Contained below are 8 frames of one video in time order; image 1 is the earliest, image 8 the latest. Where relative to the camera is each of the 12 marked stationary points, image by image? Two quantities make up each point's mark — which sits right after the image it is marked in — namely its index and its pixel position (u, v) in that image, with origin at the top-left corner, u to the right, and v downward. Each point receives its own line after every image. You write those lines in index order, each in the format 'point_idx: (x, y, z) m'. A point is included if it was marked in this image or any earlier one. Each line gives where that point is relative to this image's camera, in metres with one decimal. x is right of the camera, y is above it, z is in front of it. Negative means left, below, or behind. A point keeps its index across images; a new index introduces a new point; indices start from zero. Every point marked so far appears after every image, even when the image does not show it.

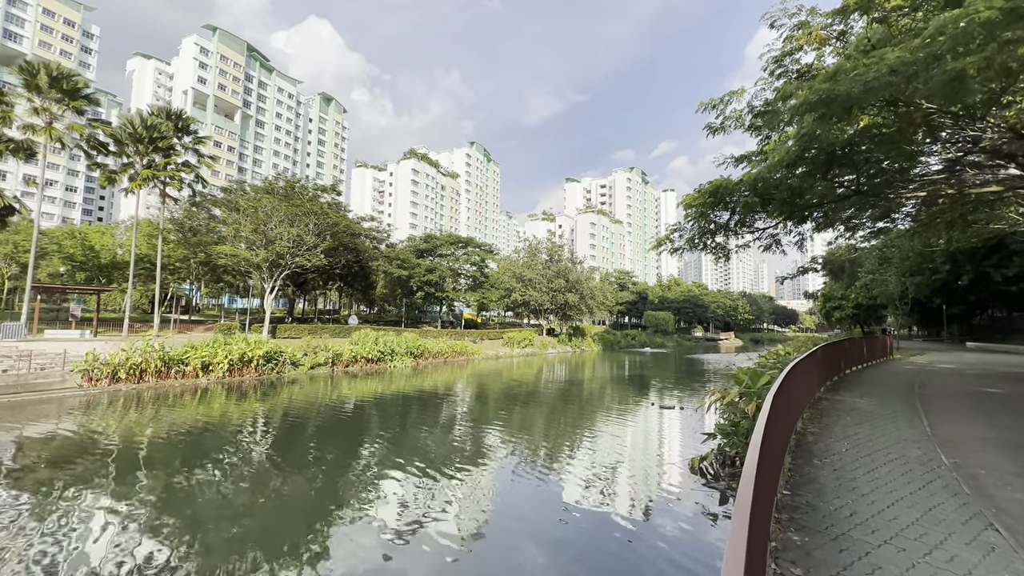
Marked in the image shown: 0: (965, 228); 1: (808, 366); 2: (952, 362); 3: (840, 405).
0: (+11.2, +1.5, +11.1) m
1: (+4.5, -1.3, +6.8) m
2: (+13.2, -2.2, +13.2) m
3: (+5.0, -1.9, +6.6) m
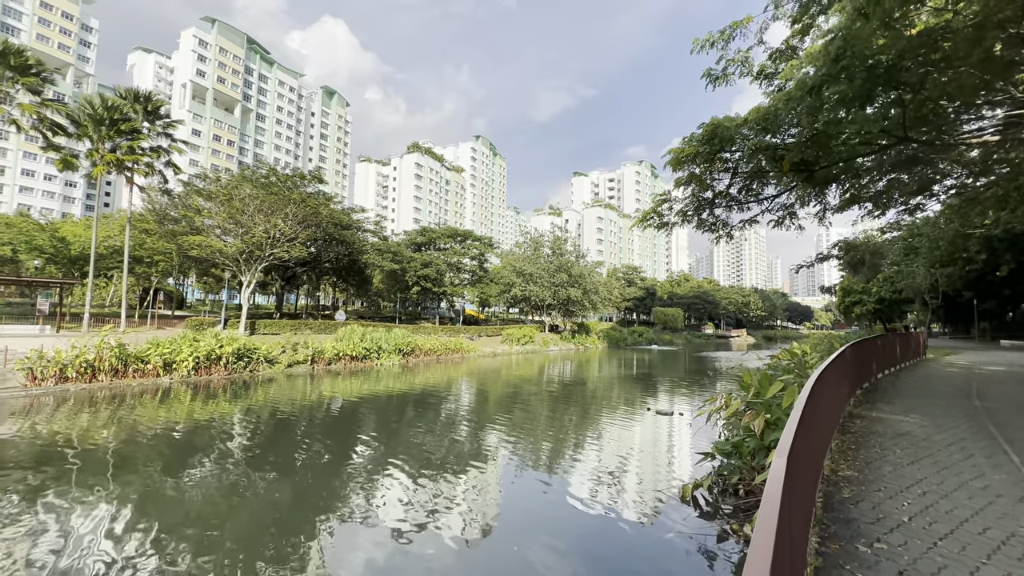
0: (+10.6, +1.8, +9.4) m
1: (+3.8, -1.0, +5.3) m
2: (+12.7, -2.0, +11.5) m
3: (+4.3, -1.7, +5.2) m
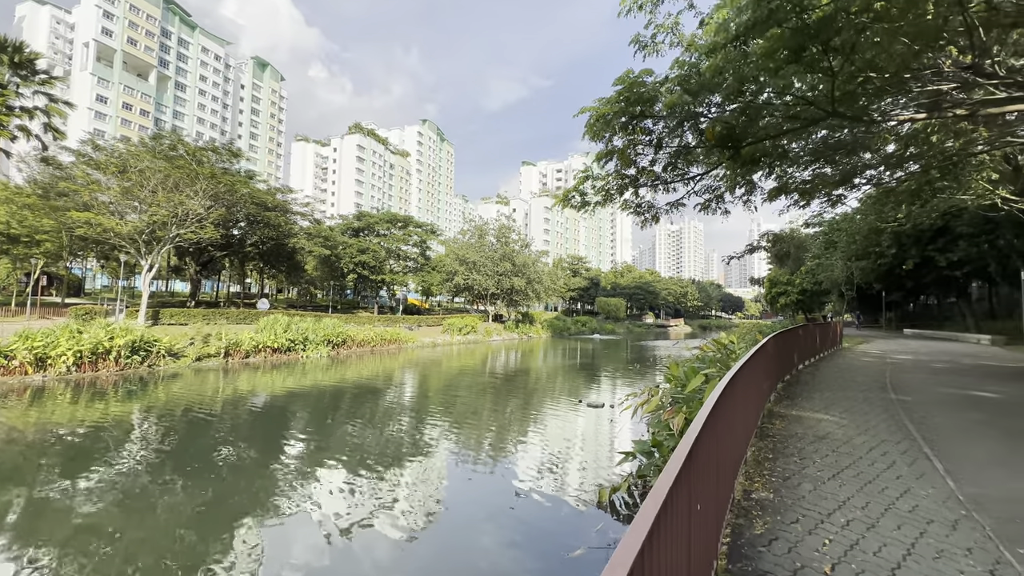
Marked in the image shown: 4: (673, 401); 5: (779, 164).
0: (+9.0, +1.9, +9.8) m
1: (+2.7, -0.9, +5.0) m
2: (+10.8, -1.8, +12.2) m
3: (+3.2, -1.6, +4.9) m
4: (+2.2, -1.5, +6.1) m
5: (+3.6, +1.7, +6.1) m
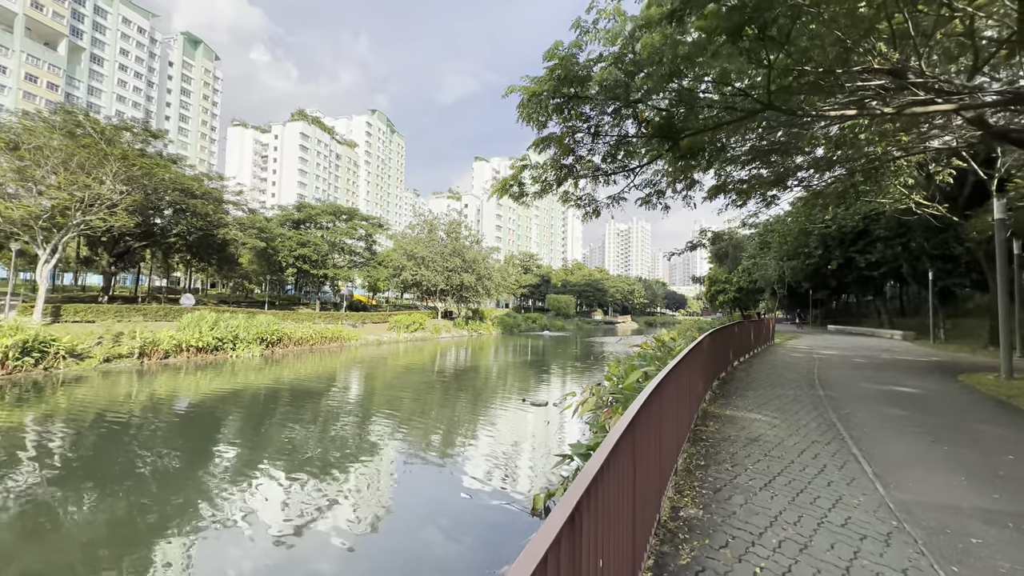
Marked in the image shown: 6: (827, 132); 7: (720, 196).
0: (+7.8, +2.0, +10.3) m
1: (+2.0, -0.9, +4.9) m
2: (+9.3, -1.7, +12.9) m
3: (+2.4, -1.5, +4.9) m
4: (+1.3, -1.5, +5.9) m
5: (+2.8, +1.7, +6.1) m
6: (+5.1, +2.5, +7.2) m
7: (+3.9, +1.7, +8.5) m
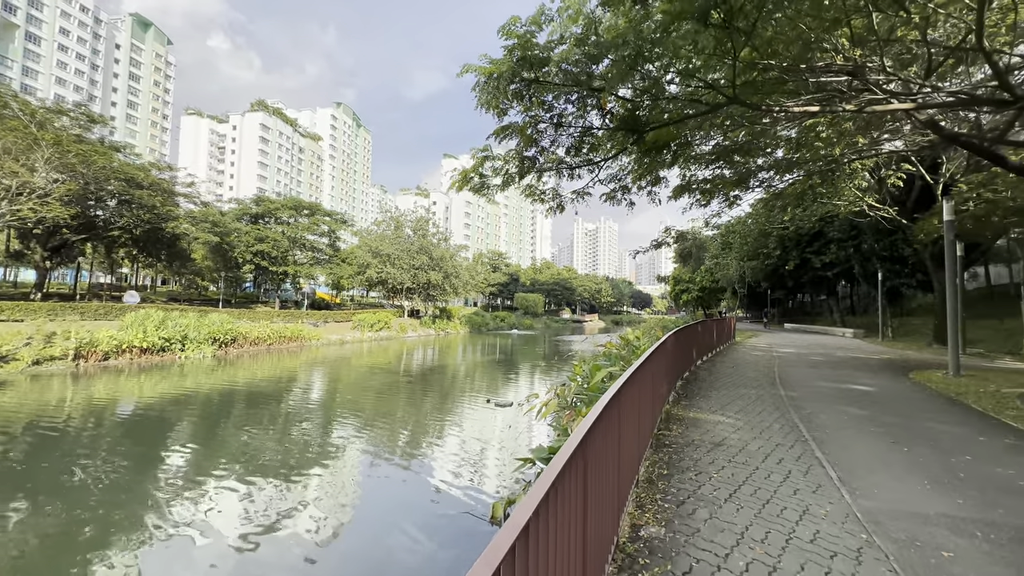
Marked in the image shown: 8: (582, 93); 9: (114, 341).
0: (+7.0, +2.0, +10.6) m
1: (+1.5, -0.9, +4.8) m
2: (+8.3, -1.7, +13.3) m
3: (+2.0, -1.5, +4.8) m
4: (+0.8, -1.5, +5.8) m
5: (+2.3, +1.7, +6.0) m
6: (+4.5, +2.5, +7.3) m
7: (+3.3, +1.7, +8.5) m
8: (+0.8, +2.1, +4.8) m
9: (-14.2, -1.9, +15.9) m
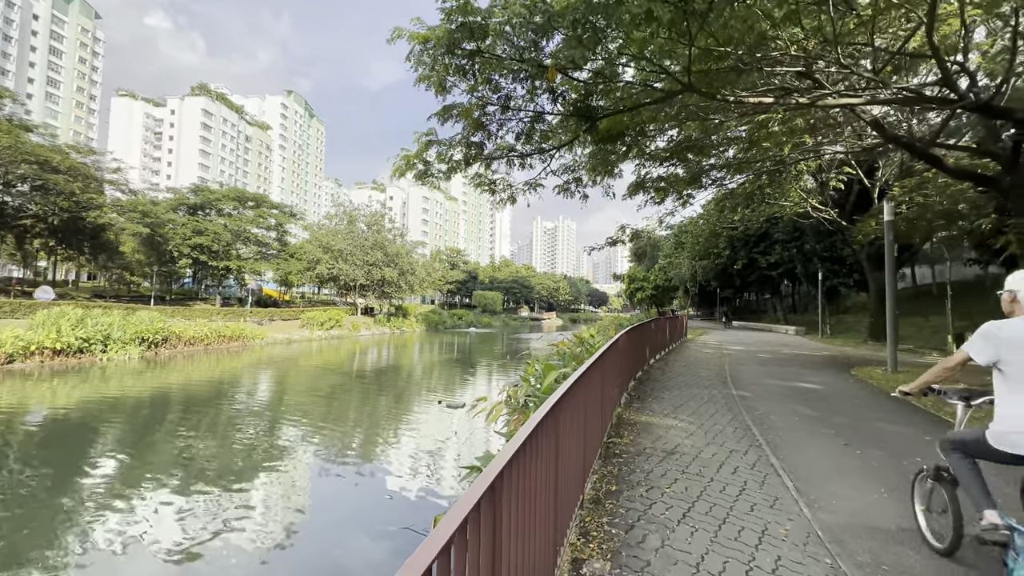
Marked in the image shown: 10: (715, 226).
0: (+5.9, +2.0, +10.8) m
1: (+1.0, -0.8, +4.6) m
2: (+6.9, -1.7, +13.7) m
3: (+1.4, -1.5, +4.6) m
4: (+0.2, -1.4, +5.5) m
5: (+1.6, +1.8, +5.9) m
6: (+3.7, +2.5, +7.3) m
7: (+2.4, +1.8, +8.4) m
8: (+0.2, +2.1, +4.5) m
9: (-15.7, -1.7, +14.2) m
10: (+6.8, +2.1, +15.0) m
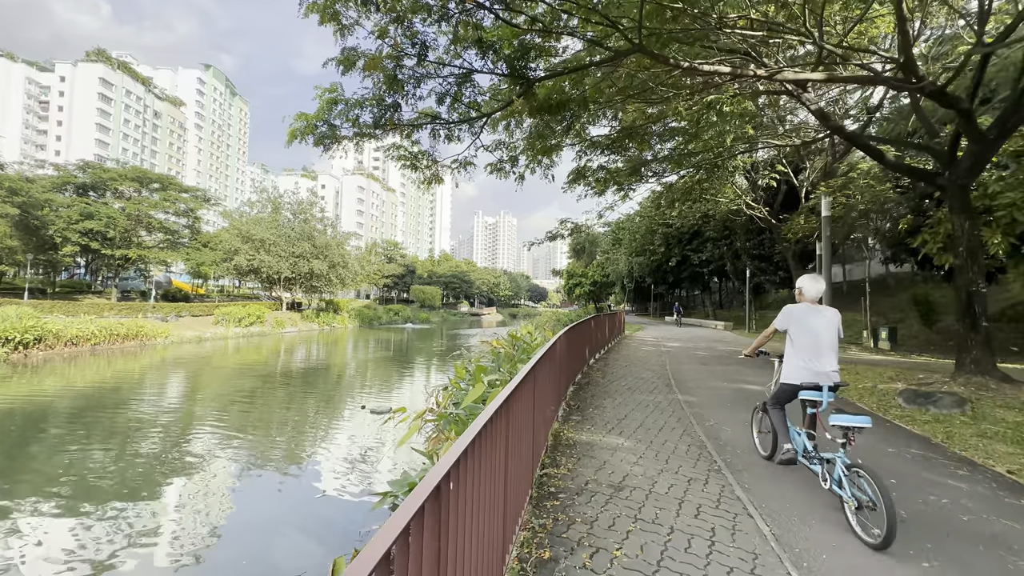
0: (+4.4, +2.1, +10.8) m
1: (+0.3, -0.8, +4.0) m
2: (+5.0, -1.5, +13.8) m
3: (+0.7, -1.4, +4.1) m
4: (-0.6, -1.3, +4.8) m
5: (+0.8, +1.8, +5.3) m
6: (+2.7, +2.6, +7.0) m
7: (+1.2, +1.9, +8.0) m
8: (-0.4, +2.2, +3.8) m
9: (-17.5, -1.4, +11.4) m
10: (+4.7, +2.2, +15.1) m
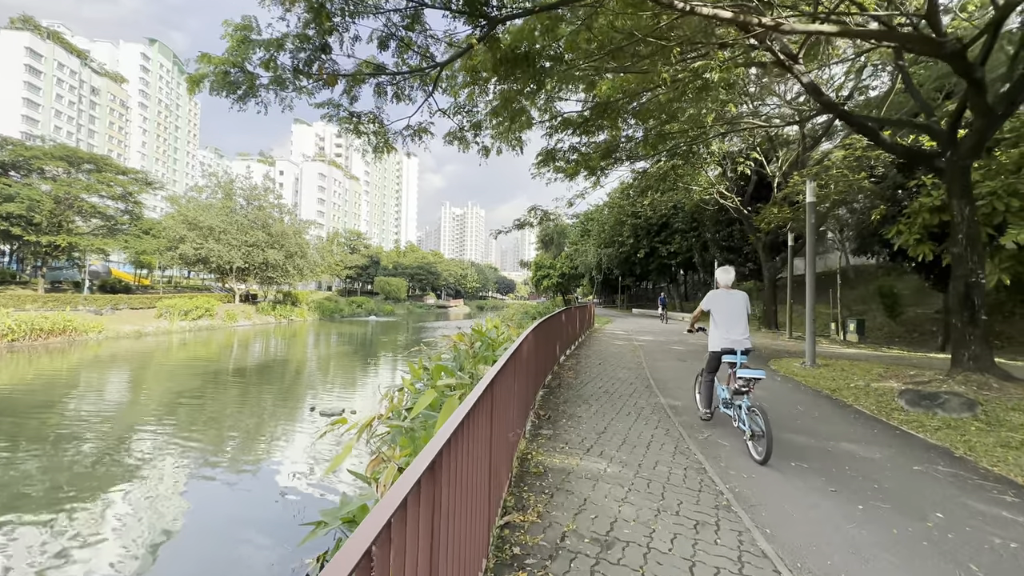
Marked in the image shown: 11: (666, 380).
0: (+3.6, +2.3, +10.5) m
1: (0.0, -0.7, +3.4) m
2: (+3.9, -1.3, +13.5) m
3: (+0.4, -1.4, +3.6) m
4: (-1.0, -1.2, +4.2) m
5: (+0.4, +1.9, +4.7) m
6: (+2.2, +2.7, +6.6) m
7: (+0.6, +2.0, +7.4) m
8: (-0.7, +2.3, +3.1) m
9: (-18.3, -1.2, +9.5) m
10: (+3.6, +2.5, +14.8) m
11: (+2.1, -1.3, +6.7) m
